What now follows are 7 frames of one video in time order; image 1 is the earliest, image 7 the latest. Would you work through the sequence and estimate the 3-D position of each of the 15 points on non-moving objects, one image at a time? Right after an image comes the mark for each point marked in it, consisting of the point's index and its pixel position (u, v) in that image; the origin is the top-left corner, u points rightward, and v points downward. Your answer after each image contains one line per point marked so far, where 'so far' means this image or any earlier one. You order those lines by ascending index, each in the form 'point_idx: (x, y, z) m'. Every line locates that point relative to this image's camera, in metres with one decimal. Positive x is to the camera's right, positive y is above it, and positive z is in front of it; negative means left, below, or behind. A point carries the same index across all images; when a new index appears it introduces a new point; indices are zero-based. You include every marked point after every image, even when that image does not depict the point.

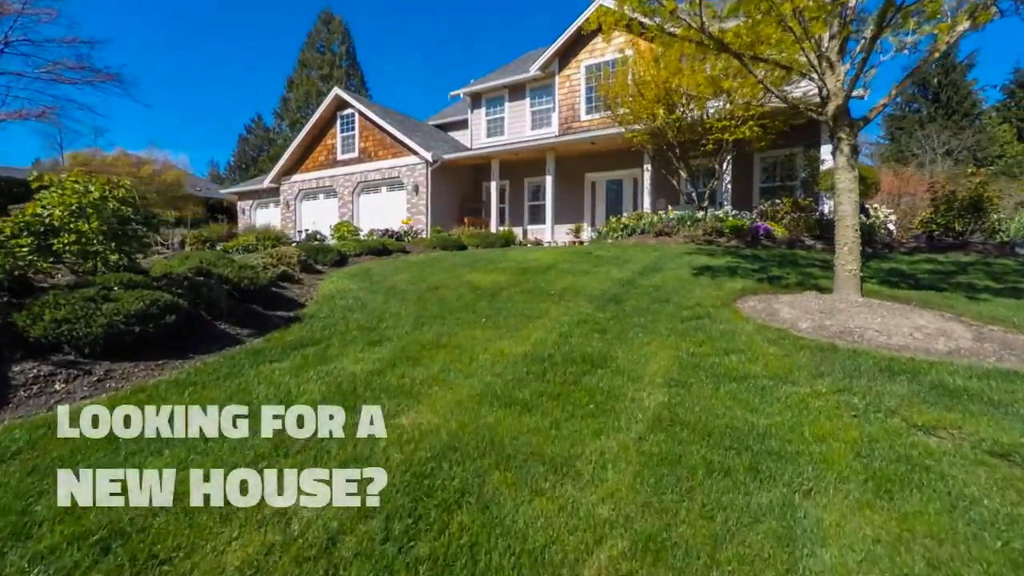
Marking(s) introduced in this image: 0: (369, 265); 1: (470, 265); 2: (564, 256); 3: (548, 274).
0: (-3.8, +0.5, +10.9) m
1: (-1.1, +0.6, +10.9) m
2: (+1.4, +0.8, +11.5) m
3: (+0.8, +0.2, +9.2) m
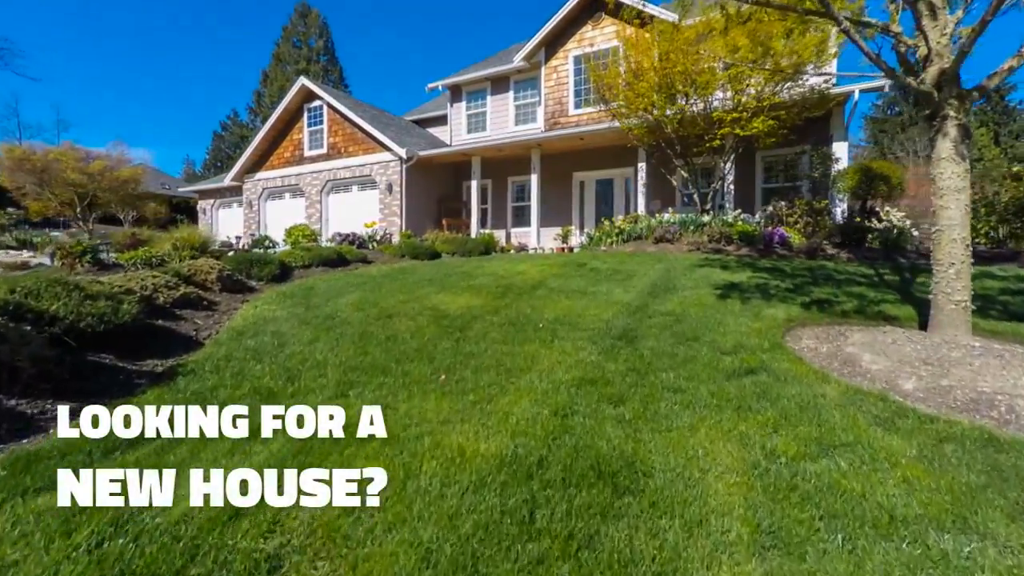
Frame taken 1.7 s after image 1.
0: (-4.2, +0.1, +8.9) m
1: (-1.5, +0.2, +8.9) m
2: (+0.9, +0.4, +9.6) m
3: (+0.4, -0.2, +7.3) m
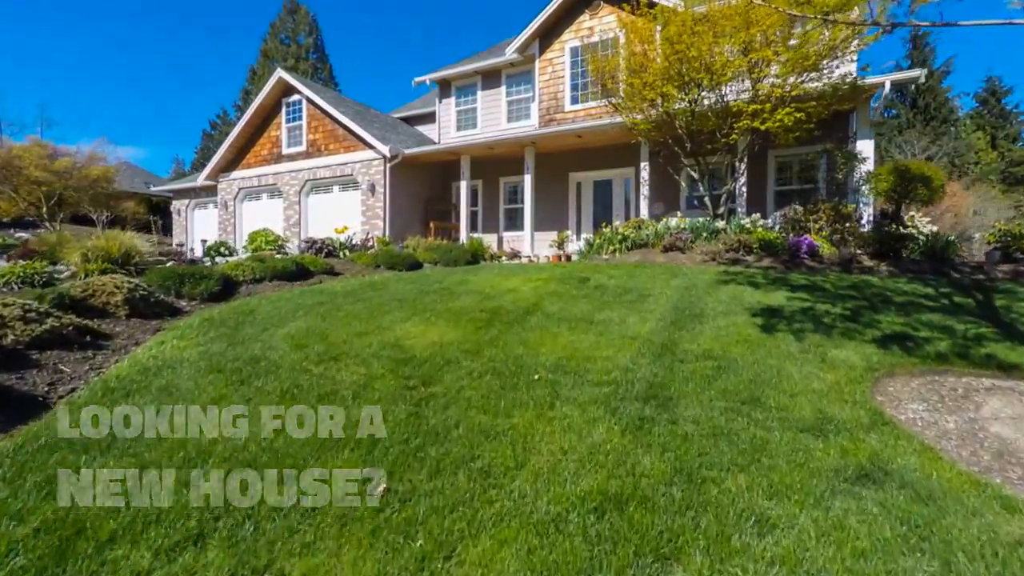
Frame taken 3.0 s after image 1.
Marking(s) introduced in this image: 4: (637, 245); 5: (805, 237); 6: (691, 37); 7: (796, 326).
0: (-4.4, -0.3, +7.2) m
1: (-1.7, -0.2, +7.4) m
2: (+0.7, 0.0, +8.1) m
3: (+0.2, -0.5, +5.8) m
4: (+3.9, +1.3, +13.2) m
5: (+7.9, +1.4, +11.3) m
6: (+5.1, +7.0, +11.8) m
7: (+3.8, -0.5, +5.6) m
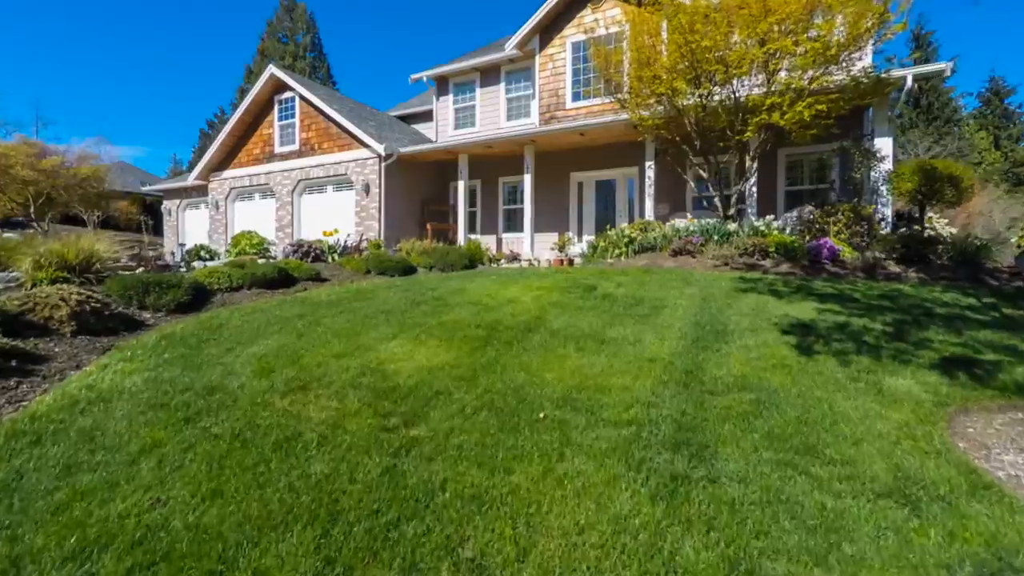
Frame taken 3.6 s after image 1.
0: (-4.4, -0.4, +6.5) m
1: (-1.7, -0.4, +6.6) m
2: (+0.7, -0.1, +7.4) m
3: (+0.2, -0.7, +5.1) m
4: (+3.9, +1.2, +12.5) m
5: (+7.9, +1.2, +10.6) m
6: (+5.0, +6.9, +11.1) m
7: (+3.8, -0.7, +4.9) m
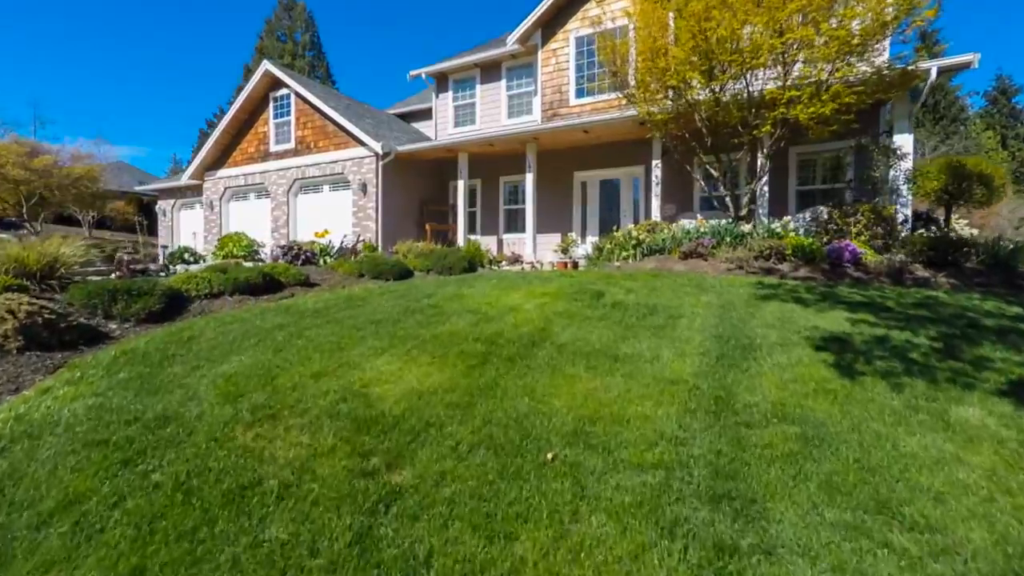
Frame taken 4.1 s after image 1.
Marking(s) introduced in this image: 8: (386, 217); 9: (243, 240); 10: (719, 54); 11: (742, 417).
0: (-4.4, -0.5, +6.0) m
1: (-1.7, -0.5, +6.1) m
2: (+0.7, -0.2, +6.8) m
3: (+0.2, -0.8, +4.5) m
4: (+3.9, +1.0, +11.9) m
5: (+7.9, +1.1, +10.0) m
6: (+5.1, +6.7, +10.6) m
7: (+3.8, -0.8, +4.4) m
8: (-5.7, +3.2, +19.3) m
9: (-7.3, +1.3, +11.5) m
10: (+5.2, +6.0, +10.8) m
11: (+1.9, -1.0, +3.4) m
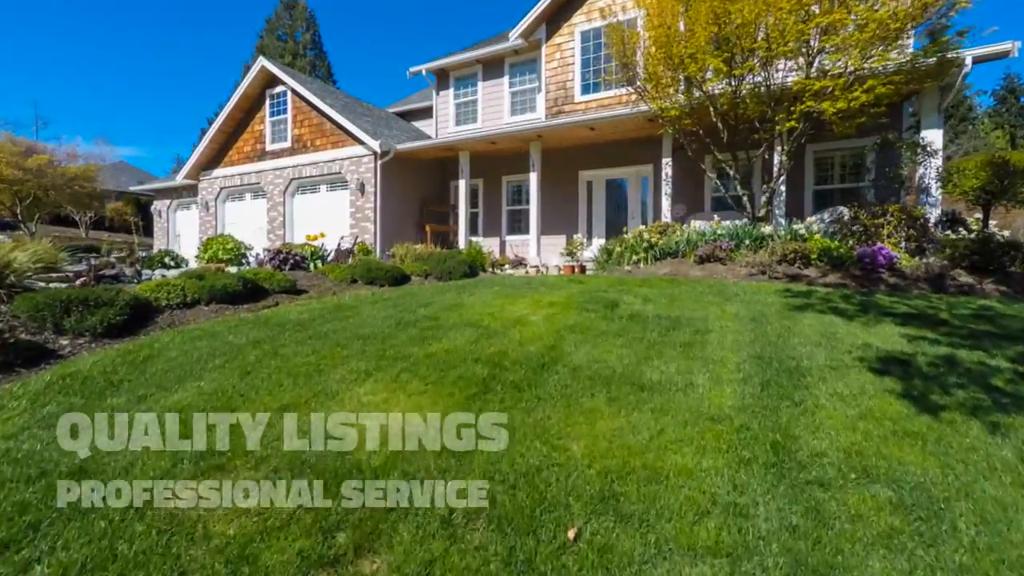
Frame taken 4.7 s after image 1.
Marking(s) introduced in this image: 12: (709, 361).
0: (-4.3, -0.7, +5.2) m
1: (-1.7, -0.6, +5.3) m
2: (+0.8, -0.4, +6.1) m
3: (+0.3, -0.9, +3.8) m
4: (+4.0, +0.9, +11.2) m
5: (+8.0, +0.9, +9.3) m
6: (+5.2, +6.6, +9.8) m
7: (+3.9, -0.9, +3.6) m
8: (-5.6, +3.0, +18.6) m
9: (-7.2, +1.2, +10.8) m
10: (+5.3, +5.8, +10.1) m
11: (+1.9, -1.2, +2.7) m
12: (+2.1, -0.7, +4.5) m
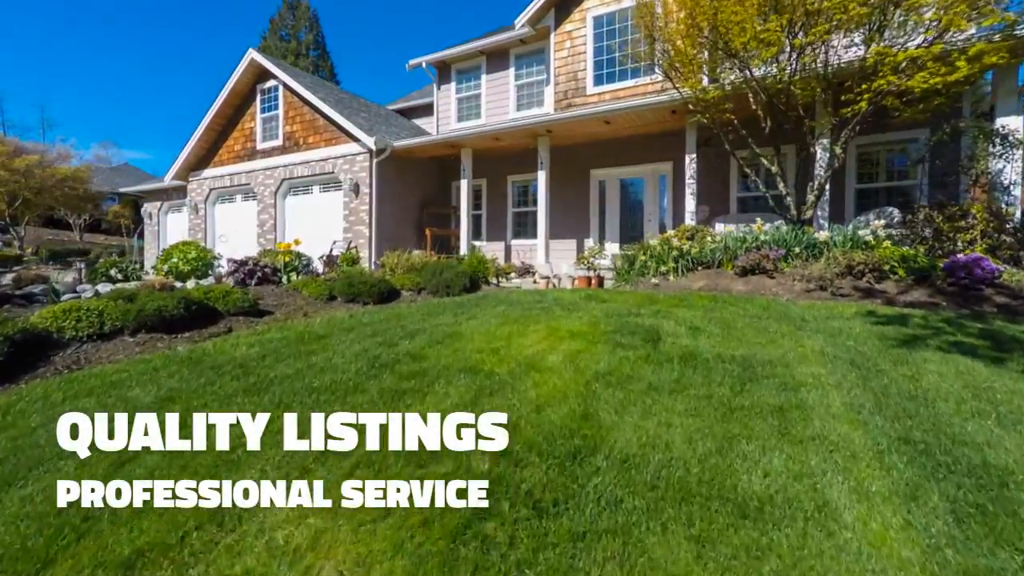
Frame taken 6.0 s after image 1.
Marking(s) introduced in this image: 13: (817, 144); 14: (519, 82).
0: (-4.2, -1.0, +3.7) m
1: (-1.5, -1.0, +3.8) m
2: (+0.9, -0.7, +4.5) m
3: (+0.4, -1.3, +2.2) m
4: (+4.2, +0.5, +9.6) m
5: (+8.2, +0.6, +7.6) m
6: (+5.3, +6.2, +8.2) m
7: (+3.9, -1.2, +2.0) m
8: (-5.4, +2.7, +17.1) m
9: (-7.0, +0.8, +9.4) m
10: (+5.4, +5.5, +8.5) m
11: (+2.0, -1.5, +1.1) m
12: (+2.2, -1.1, +2.9) m
13: (+7.4, +3.3, +9.7) m
14: (+0.3, +8.0, +16.3) m
